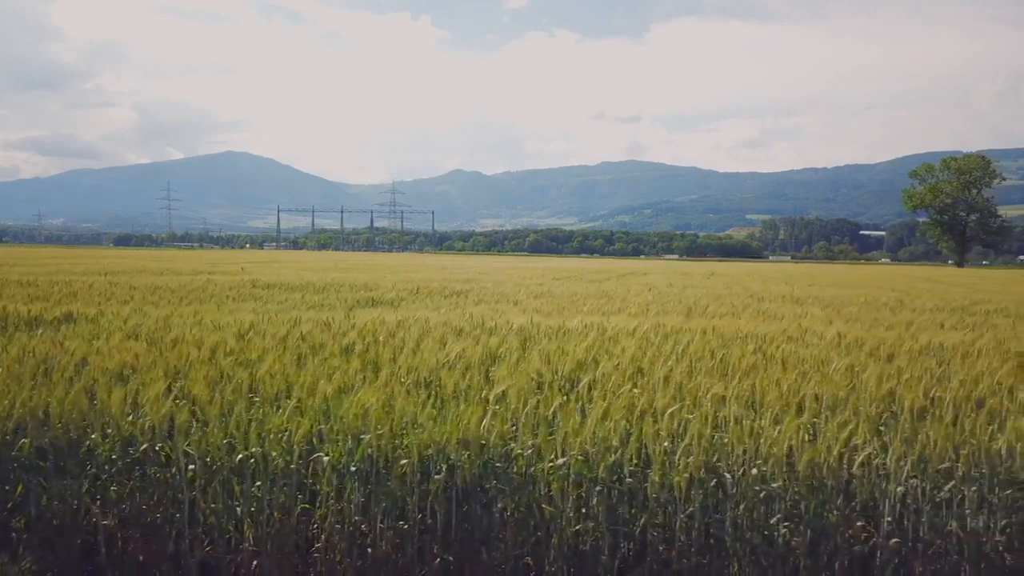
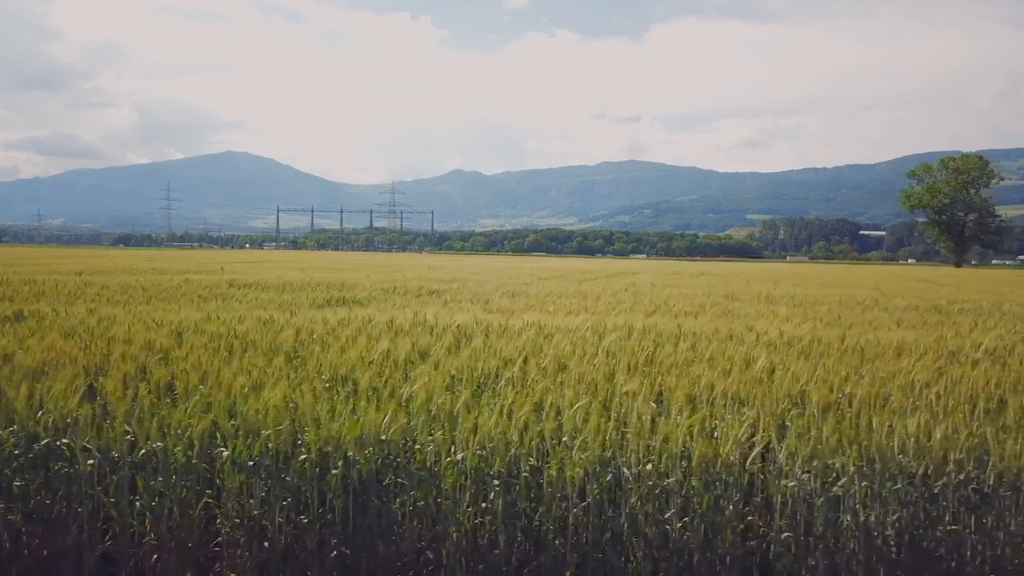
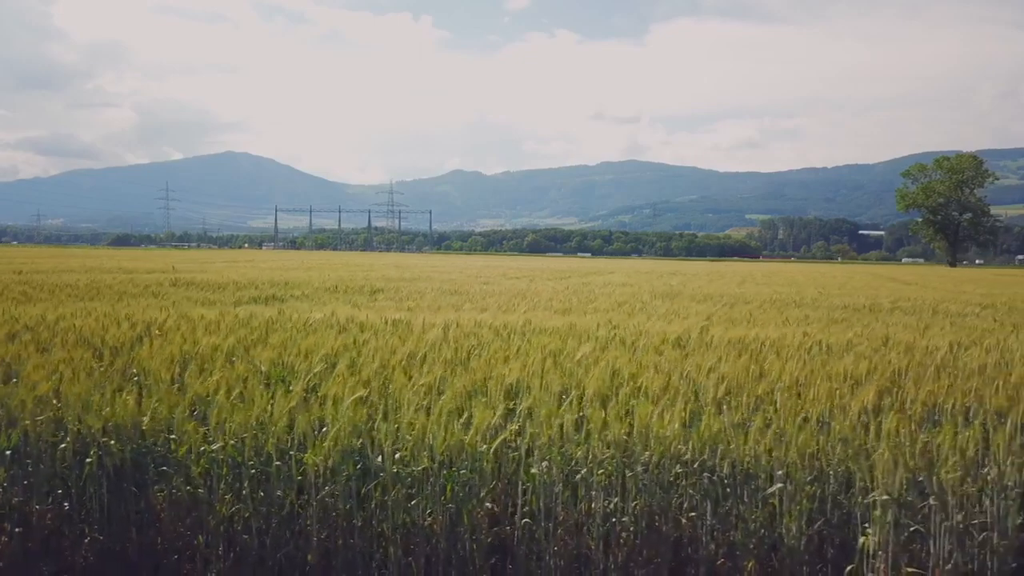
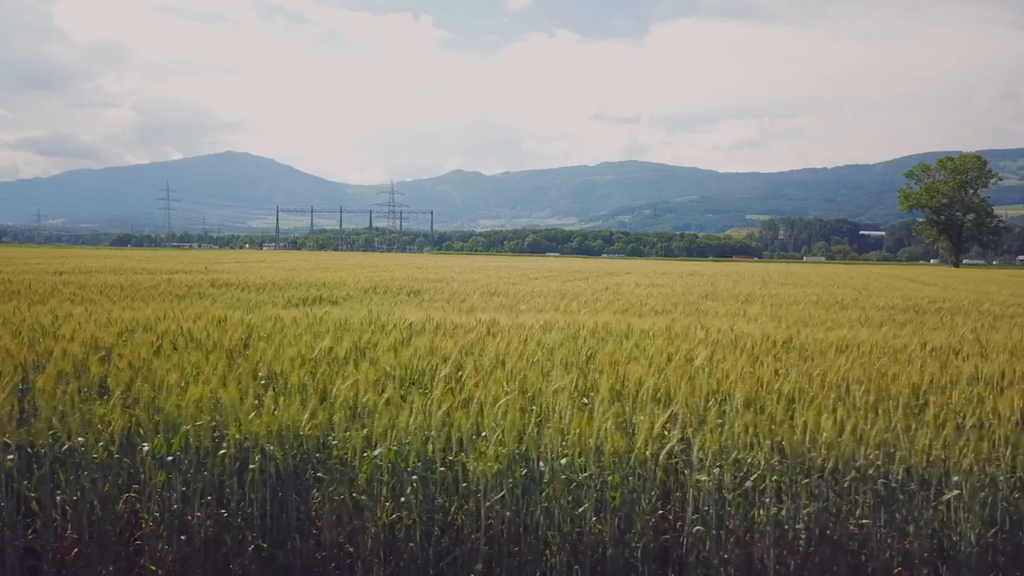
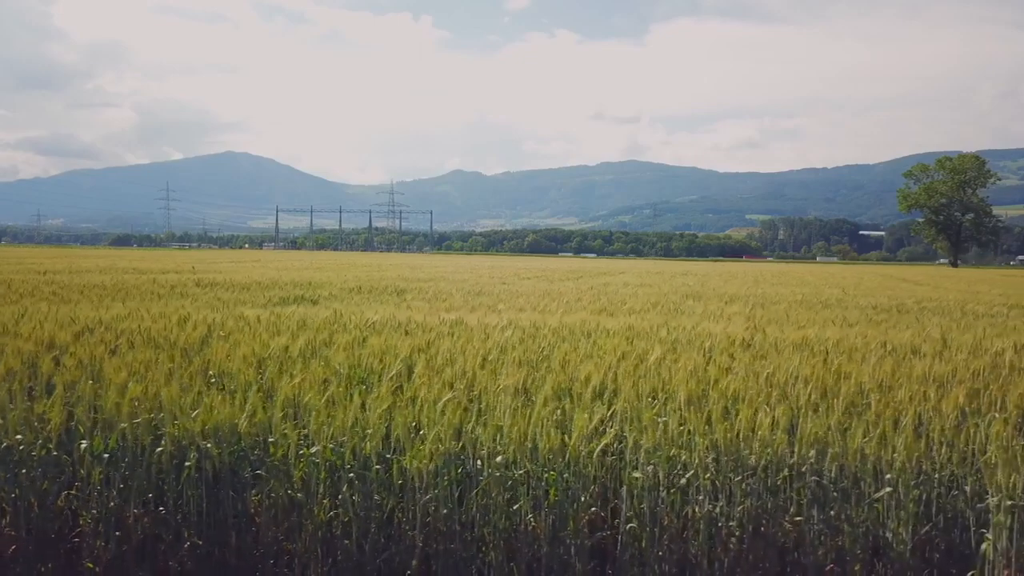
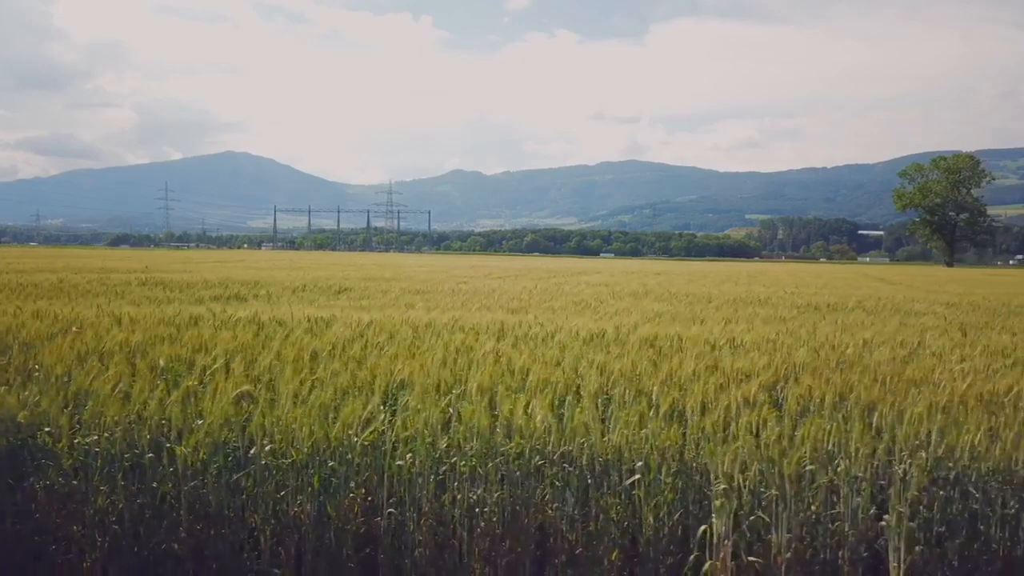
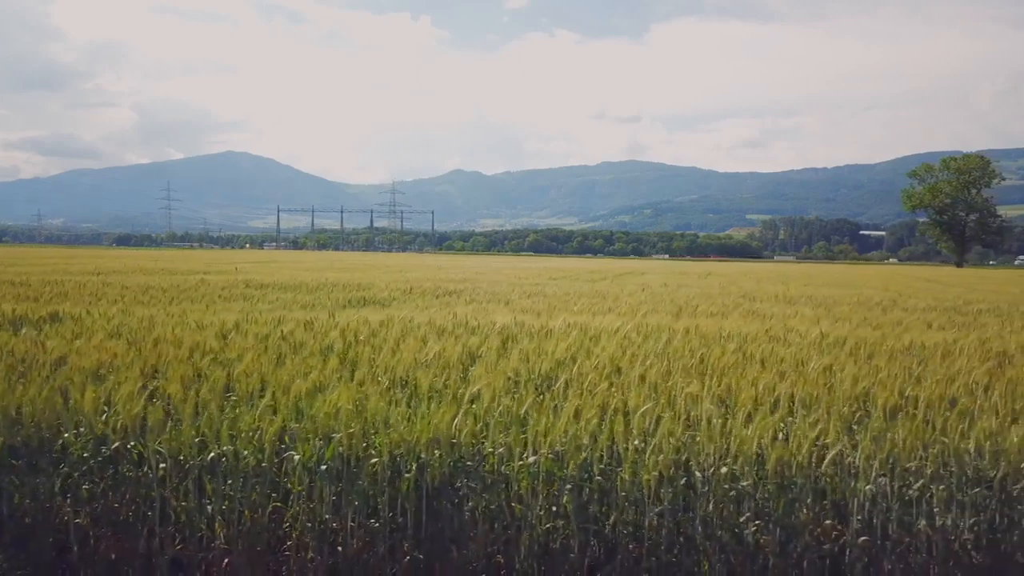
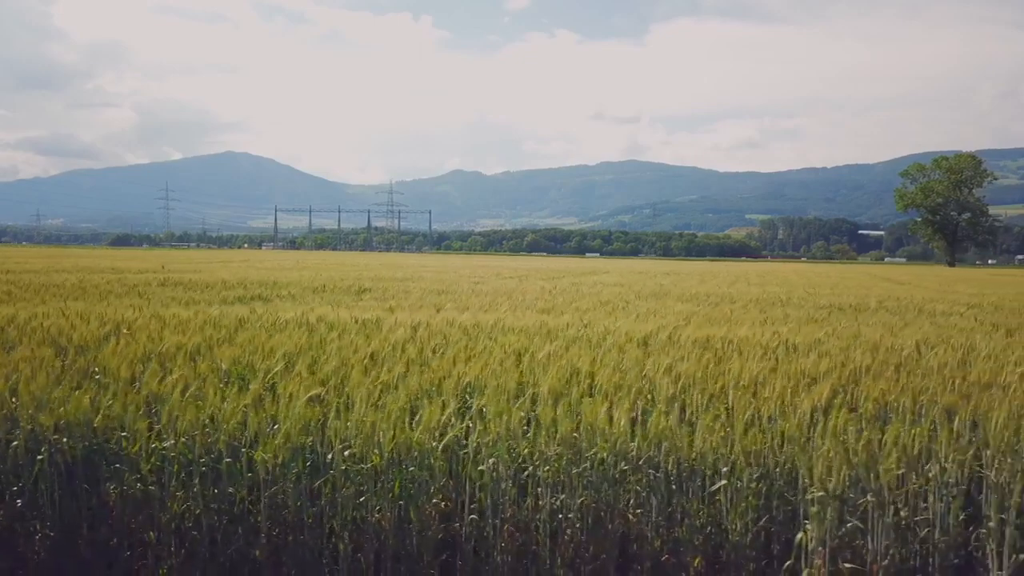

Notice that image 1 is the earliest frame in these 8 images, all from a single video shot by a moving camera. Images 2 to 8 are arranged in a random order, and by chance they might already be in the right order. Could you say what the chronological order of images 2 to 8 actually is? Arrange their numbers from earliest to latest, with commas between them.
7, 2, 4, 5, 3, 8, 6
